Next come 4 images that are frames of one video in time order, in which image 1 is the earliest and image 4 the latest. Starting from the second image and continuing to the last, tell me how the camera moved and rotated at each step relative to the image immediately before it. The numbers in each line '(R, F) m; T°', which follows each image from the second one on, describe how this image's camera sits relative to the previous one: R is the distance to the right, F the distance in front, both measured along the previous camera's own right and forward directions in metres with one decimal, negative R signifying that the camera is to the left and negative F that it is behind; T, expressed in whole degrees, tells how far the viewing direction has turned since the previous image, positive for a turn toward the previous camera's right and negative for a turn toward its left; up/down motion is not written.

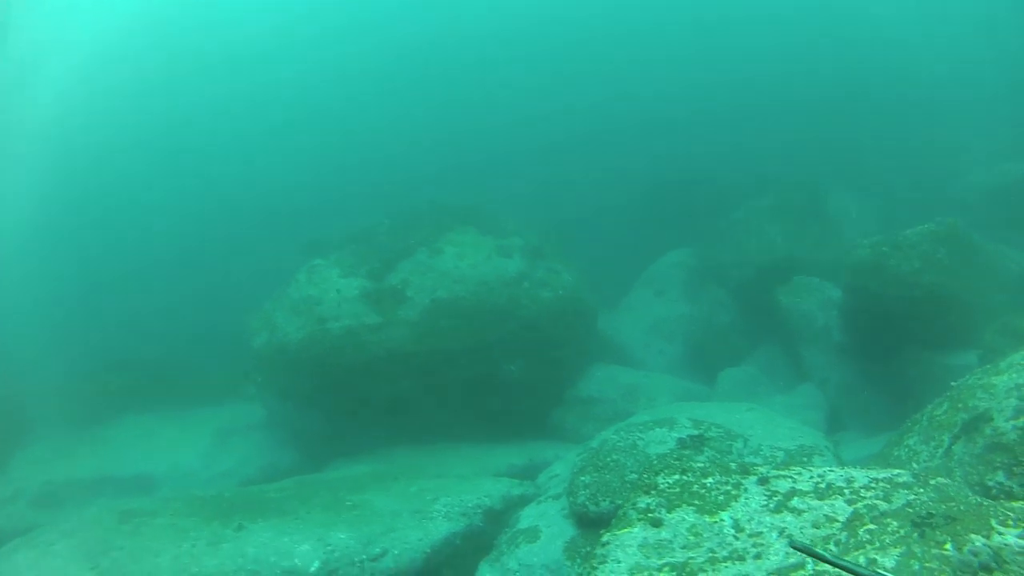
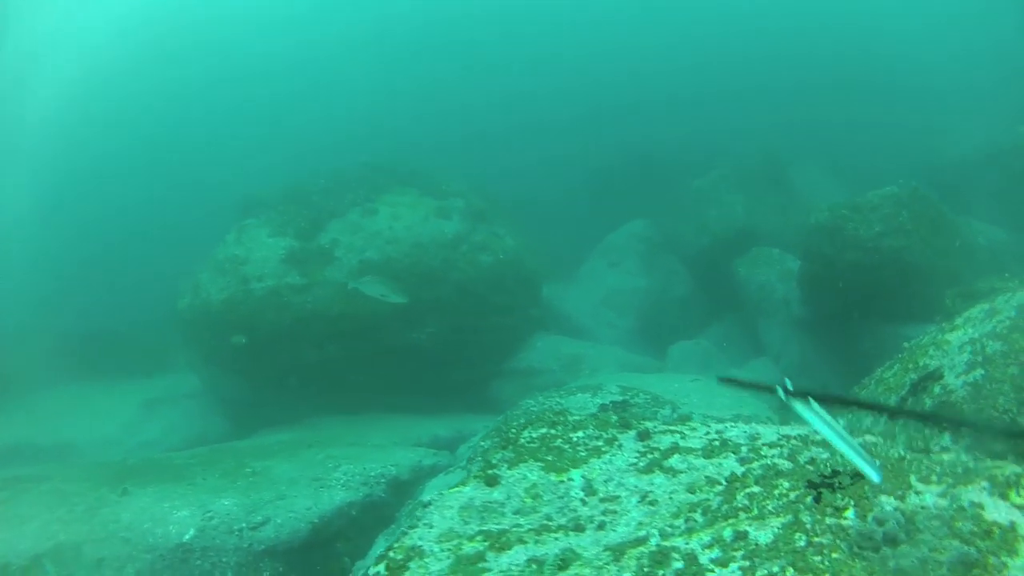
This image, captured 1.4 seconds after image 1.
(+1.8, +1.6) m; -3°
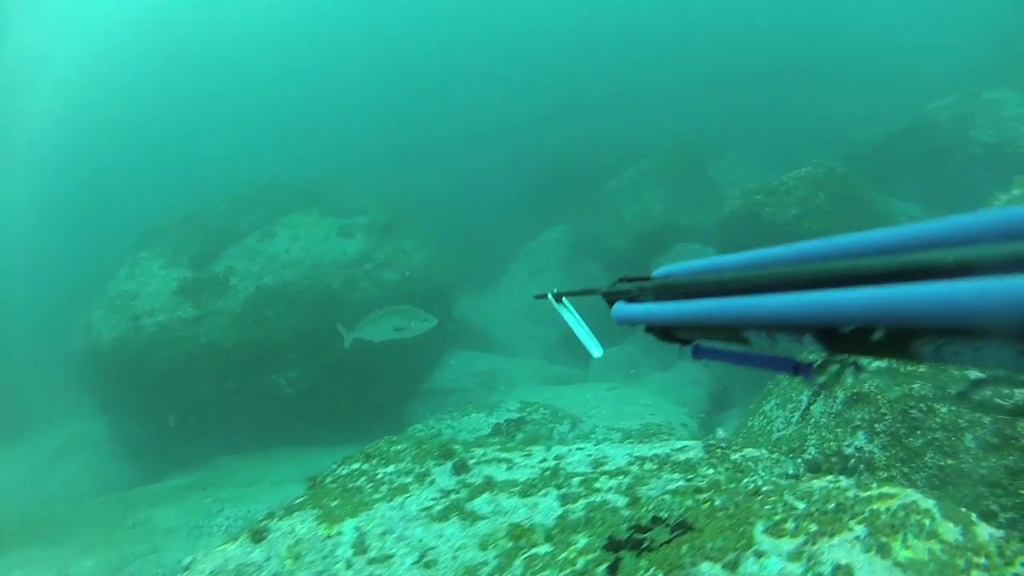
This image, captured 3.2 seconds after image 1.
(+0.8, +0.8) m; +4°
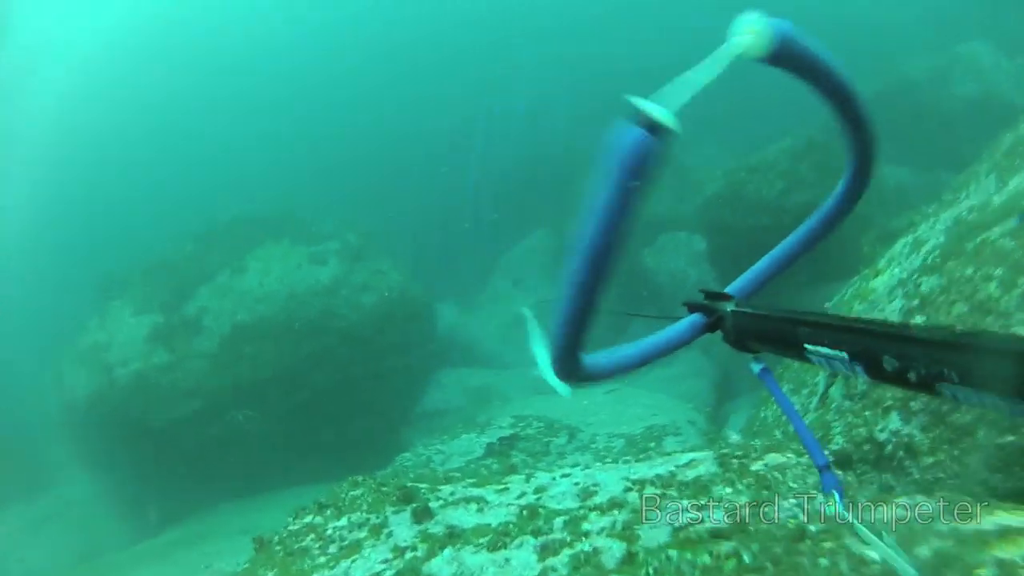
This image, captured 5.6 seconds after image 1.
(+0.2, +0.5) m; +1°
